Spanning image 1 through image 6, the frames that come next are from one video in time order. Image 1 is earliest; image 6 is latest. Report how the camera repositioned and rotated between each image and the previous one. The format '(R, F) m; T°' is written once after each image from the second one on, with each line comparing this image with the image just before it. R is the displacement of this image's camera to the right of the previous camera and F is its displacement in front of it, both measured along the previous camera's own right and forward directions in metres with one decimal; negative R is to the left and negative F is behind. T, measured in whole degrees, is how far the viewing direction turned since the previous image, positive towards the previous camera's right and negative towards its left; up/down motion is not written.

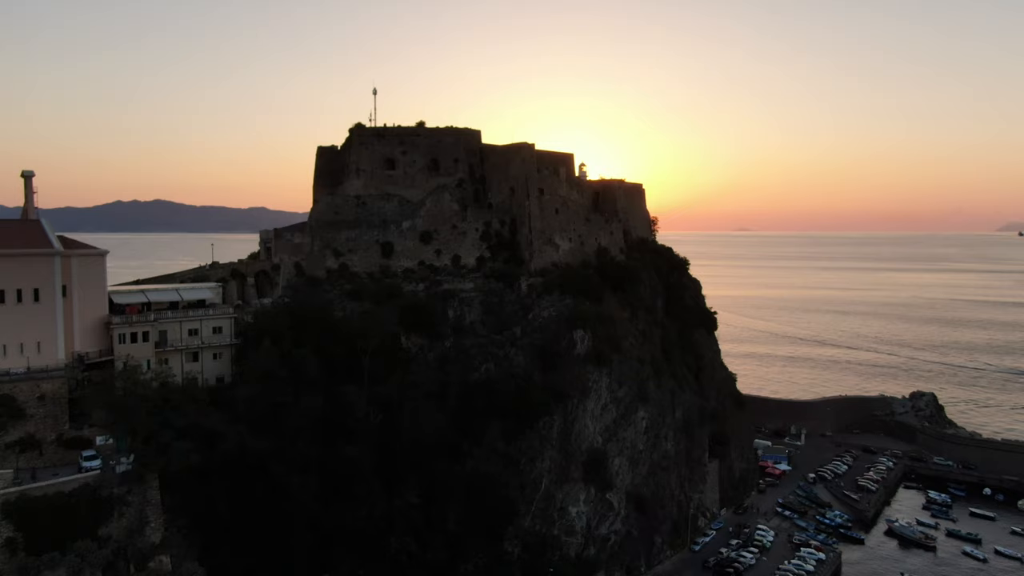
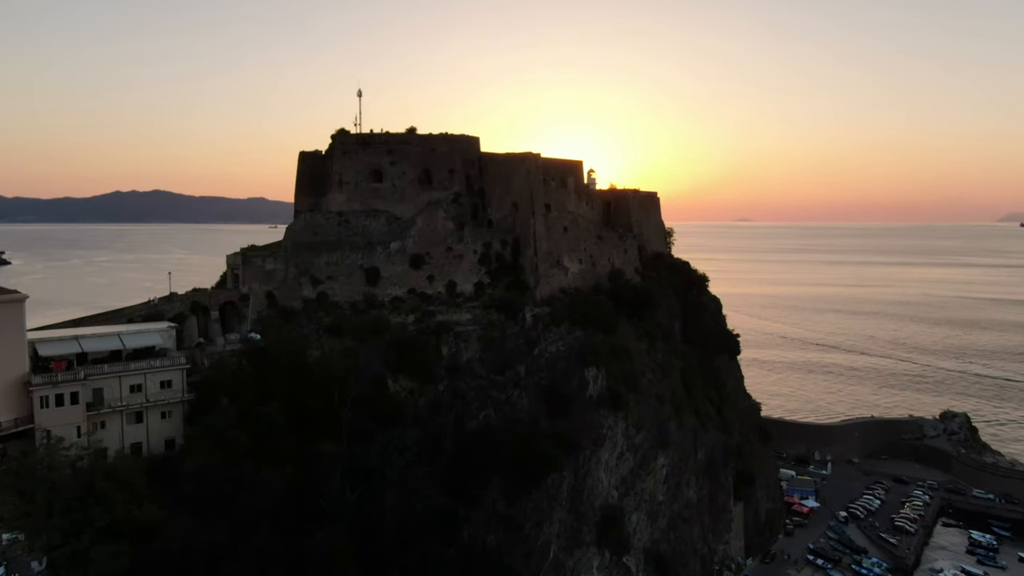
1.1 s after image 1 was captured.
(-0.1, +3.4) m; 0°
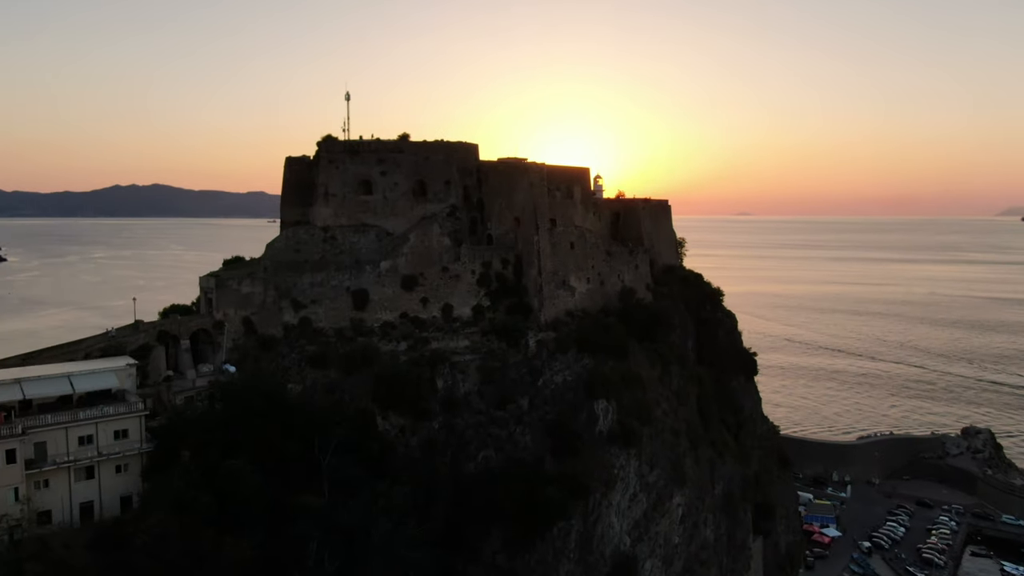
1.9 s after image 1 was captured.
(-0.1, +2.2) m; 0°
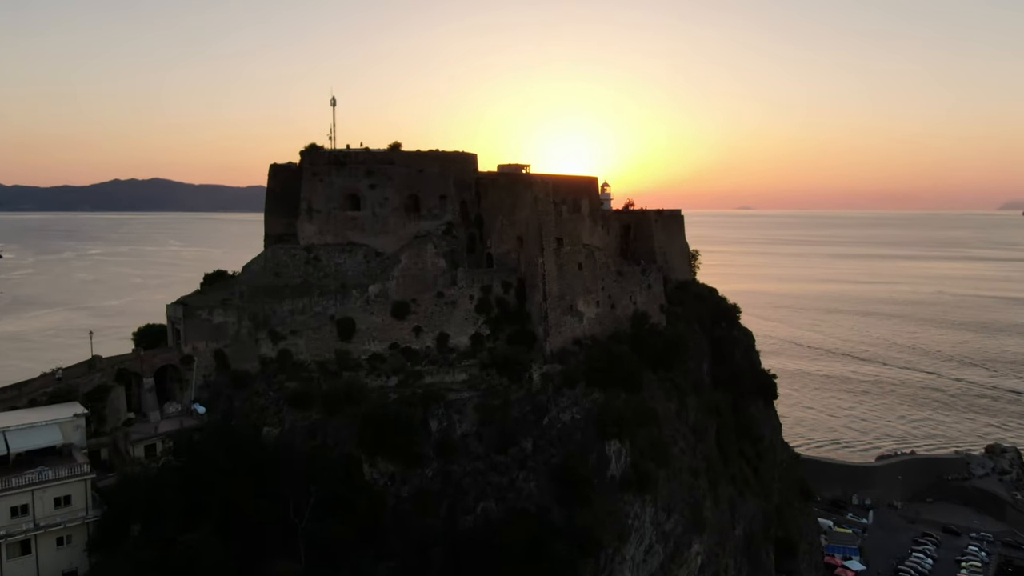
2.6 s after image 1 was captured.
(-0.1, +2.2) m; 0°
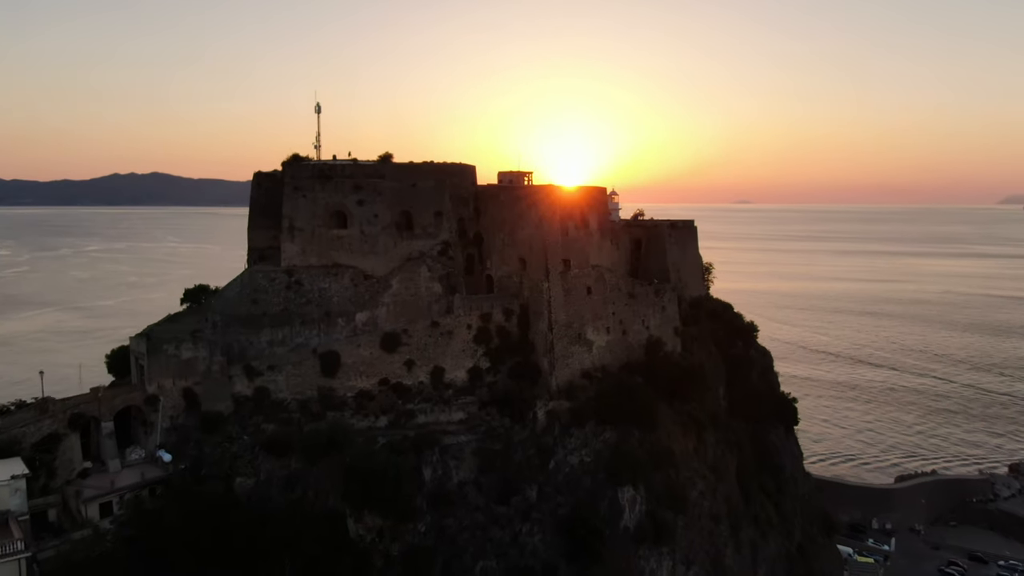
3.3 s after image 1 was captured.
(-0.1, +2.0) m; 0°
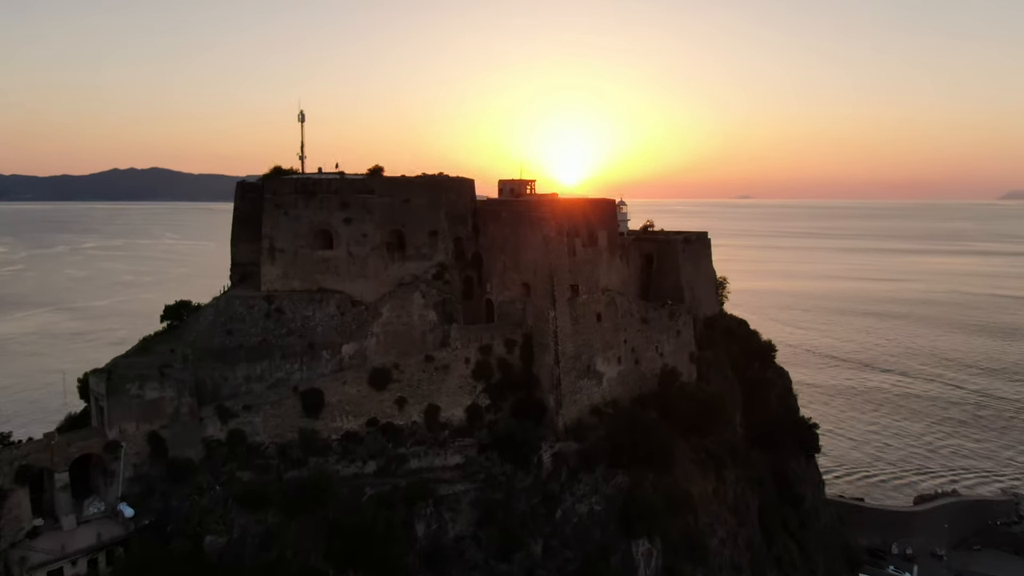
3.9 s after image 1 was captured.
(-0.1, +1.8) m; 0°
